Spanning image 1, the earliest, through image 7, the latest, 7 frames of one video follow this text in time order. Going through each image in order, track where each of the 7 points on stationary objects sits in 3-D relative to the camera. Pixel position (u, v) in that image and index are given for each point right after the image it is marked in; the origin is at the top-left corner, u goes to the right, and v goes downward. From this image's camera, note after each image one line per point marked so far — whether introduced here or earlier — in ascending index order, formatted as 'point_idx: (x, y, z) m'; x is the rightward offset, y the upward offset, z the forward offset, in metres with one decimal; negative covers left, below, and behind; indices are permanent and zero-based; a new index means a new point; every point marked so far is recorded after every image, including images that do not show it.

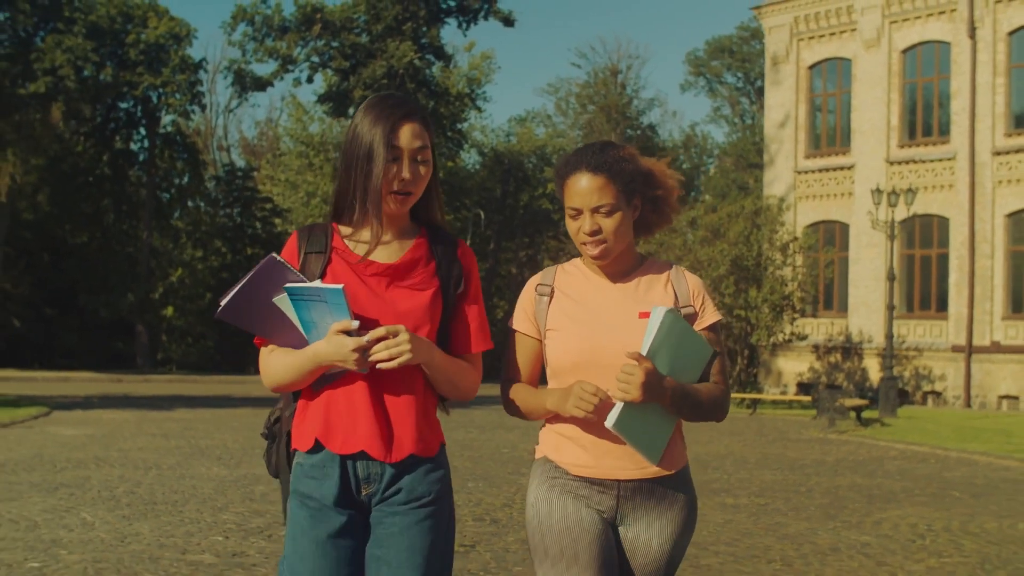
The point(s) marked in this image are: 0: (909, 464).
0: (+3.8, -1.7, +15.3) m
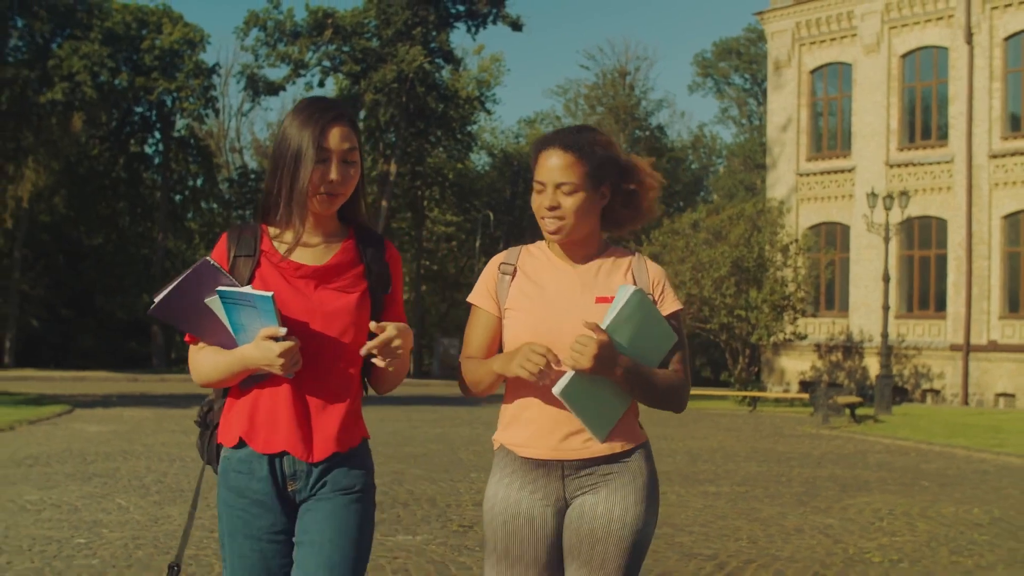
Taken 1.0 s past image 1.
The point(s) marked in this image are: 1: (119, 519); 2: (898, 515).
0: (+3.8, -1.7, +16.1) m
1: (-2.2, -1.3, +8.8) m
2: (+2.4, -1.4, +10.1) m
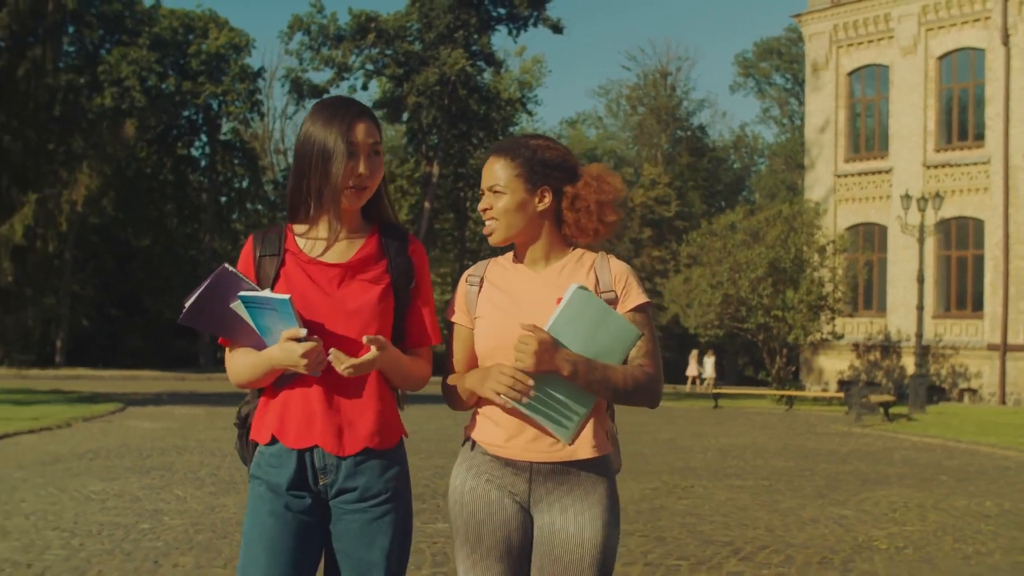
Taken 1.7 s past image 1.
0: (+4.2, -1.7, +16.6) m
1: (-2.0, -1.3, +9.4) m
2: (+2.7, -1.5, +10.6) m
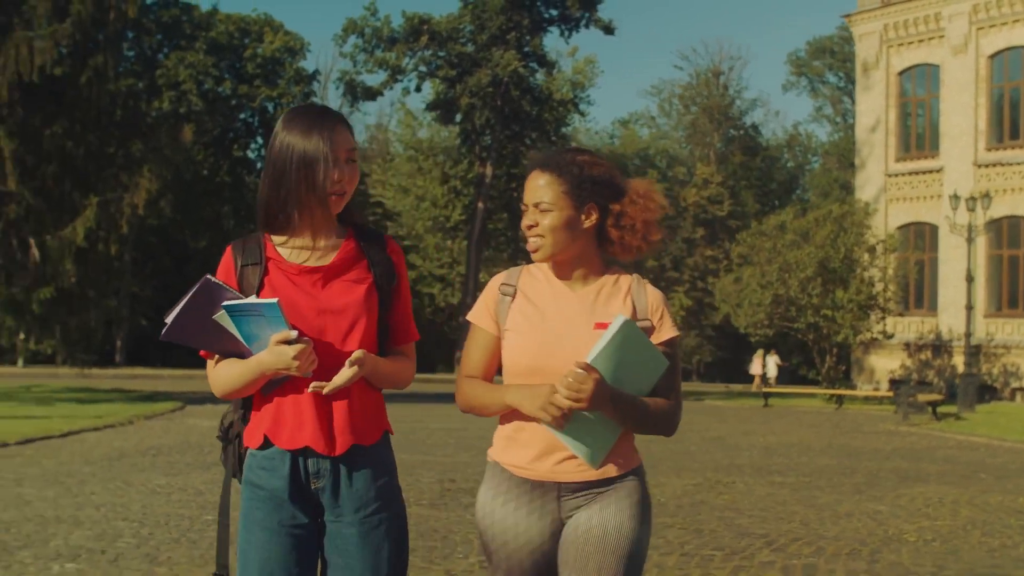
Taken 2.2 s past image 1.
0: (+4.7, -1.7, +16.9) m
1: (-1.7, -1.3, +9.9) m
2: (+3.0, -1.5, +10.9) m
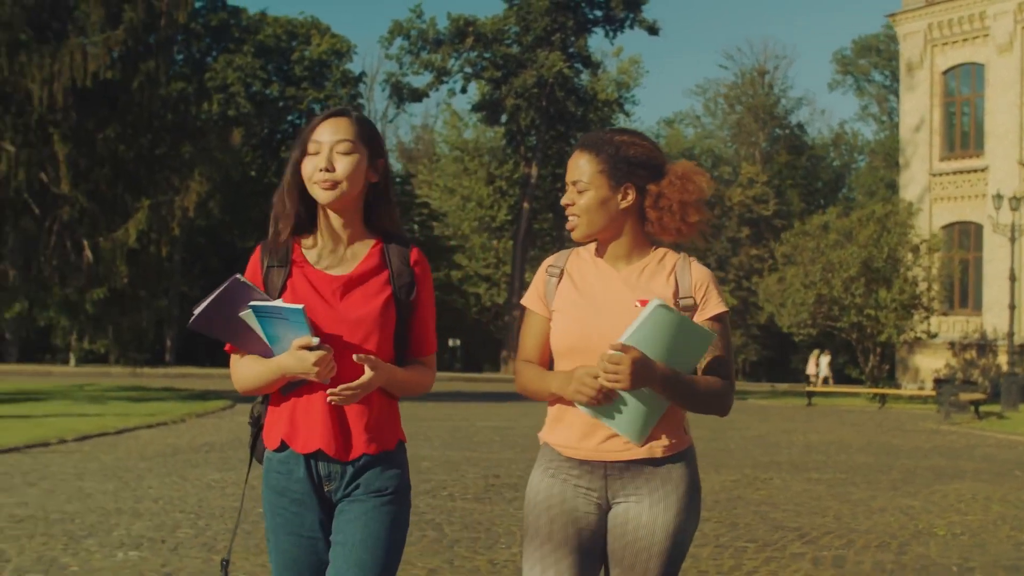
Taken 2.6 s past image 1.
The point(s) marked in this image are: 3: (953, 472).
0: (+5.2, -1.7, +17.1) m
1: (-1.4, -1.3, +10.3) m
2: (+3.3, -1.5, +11.2) m
3: (+3.7, -1.6, +13.5) m
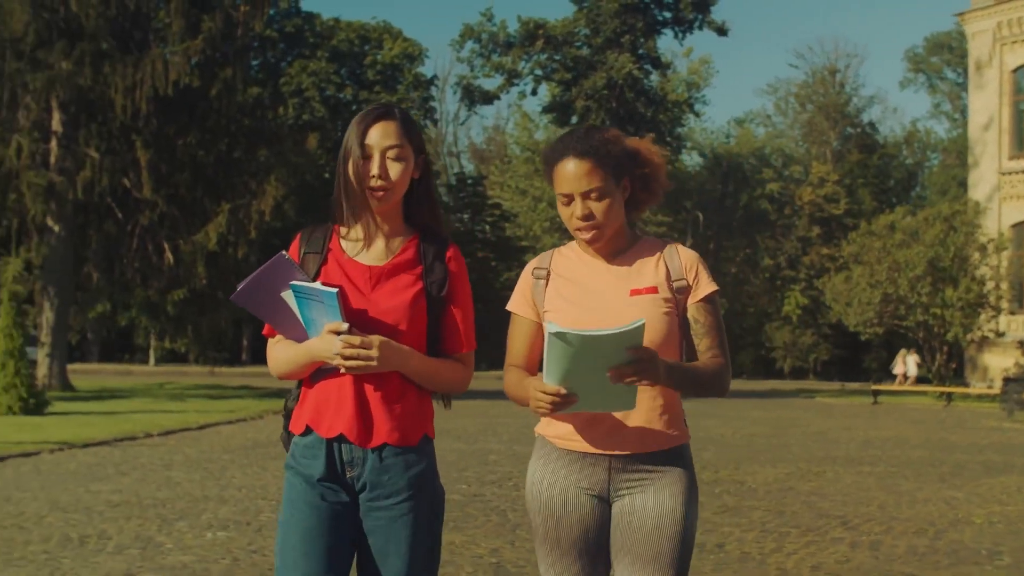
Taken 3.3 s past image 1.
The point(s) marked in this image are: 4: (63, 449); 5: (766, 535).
0: (+5.9, -1.7, +17.4) m
1: (-1.0, -1.4, +10.9) m
2: (+3.7, -1.5, +11.6) m
3: (+4.3, -1.6, +13.9) m
4: (-4.0, -1.4, +14.1) m
5: (+1.4, -1.3, +8.5) m
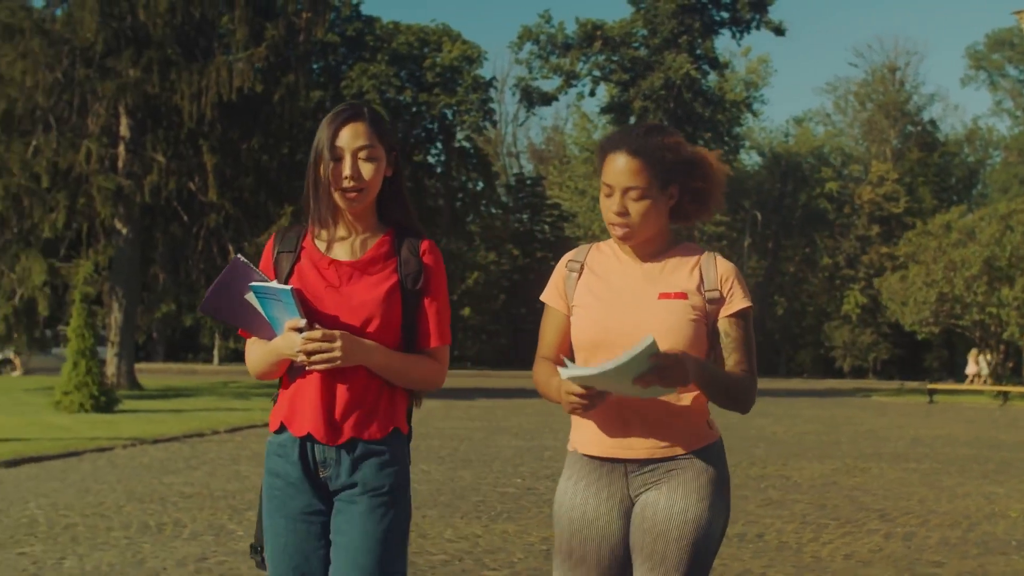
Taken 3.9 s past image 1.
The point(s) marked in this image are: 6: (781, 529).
0: (+6.5, -1.7, +17.6) m
1: (-0.6, -1.4, +11.4) m
2: (+4.1, -1.5, +11.9) m
3: (+4.8, -1.6, +14.2) m
4: (-3.5, -1.4, +14.7) m
5: (+1.6, -1.3, +8.9) m
6: (+1.5, -1.3, +8.8) m
